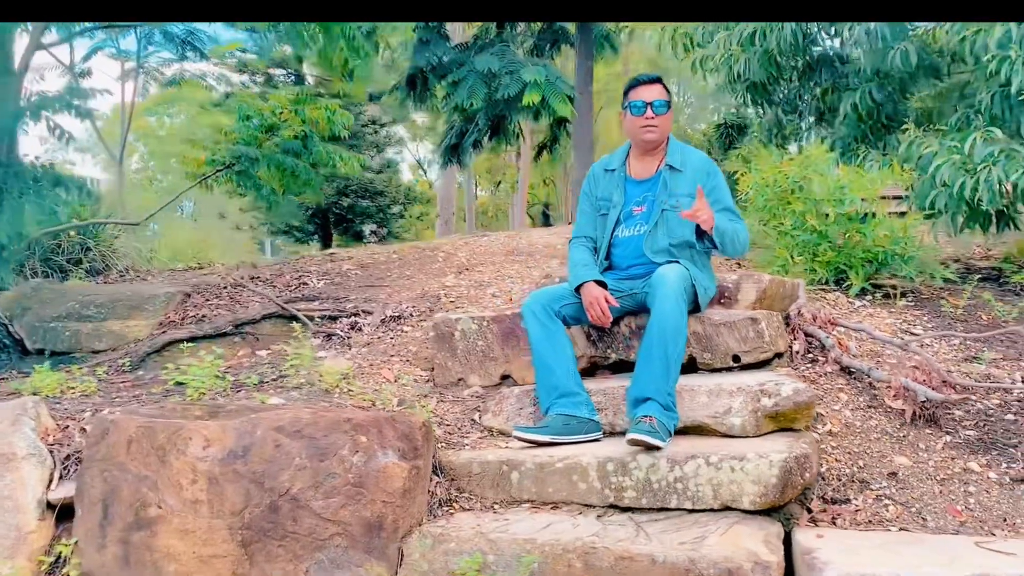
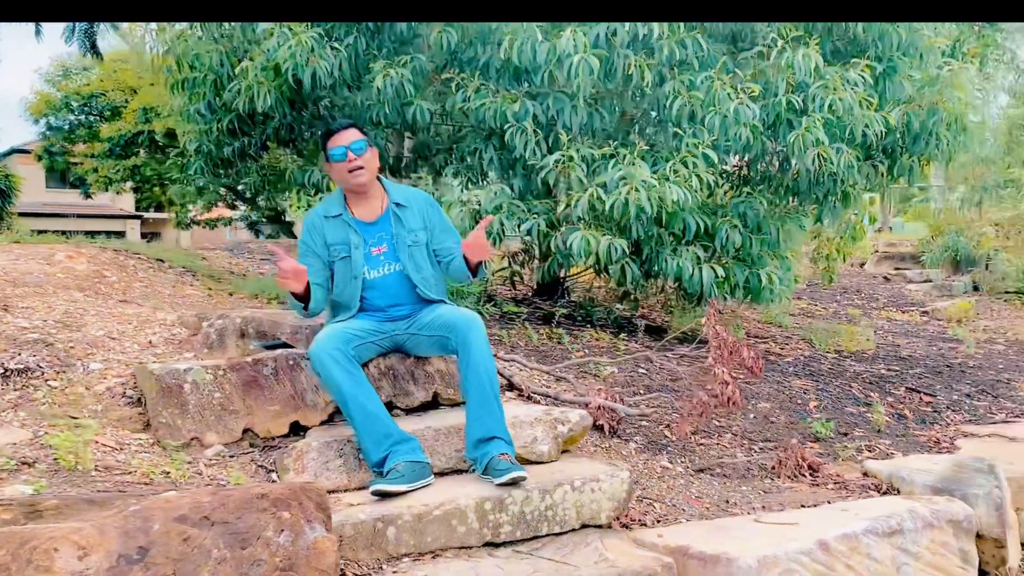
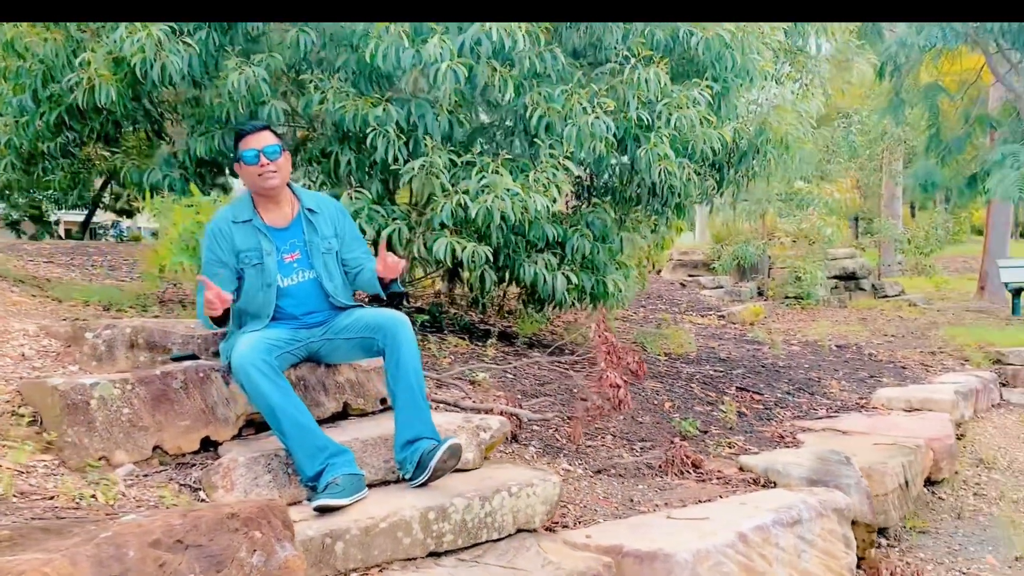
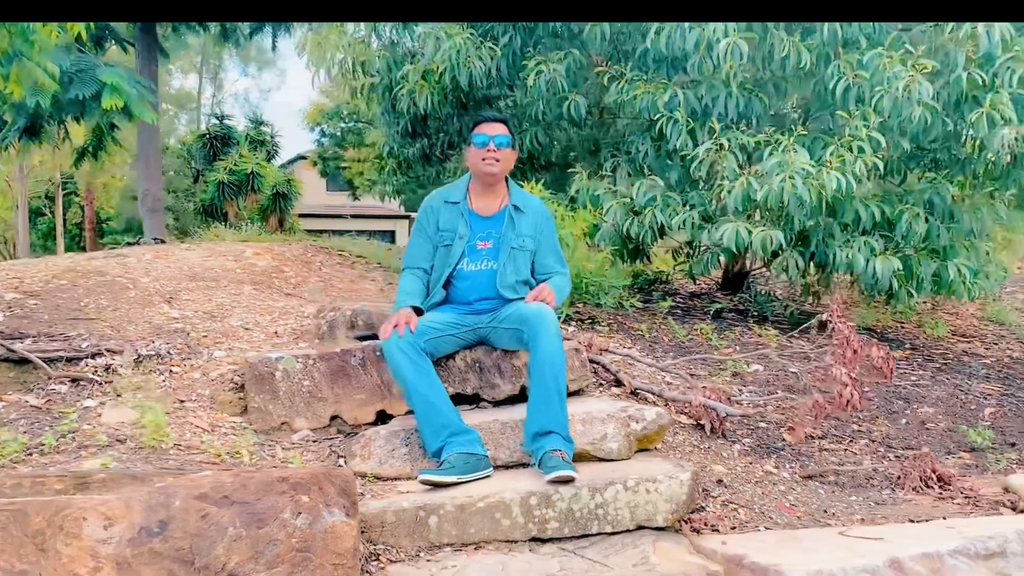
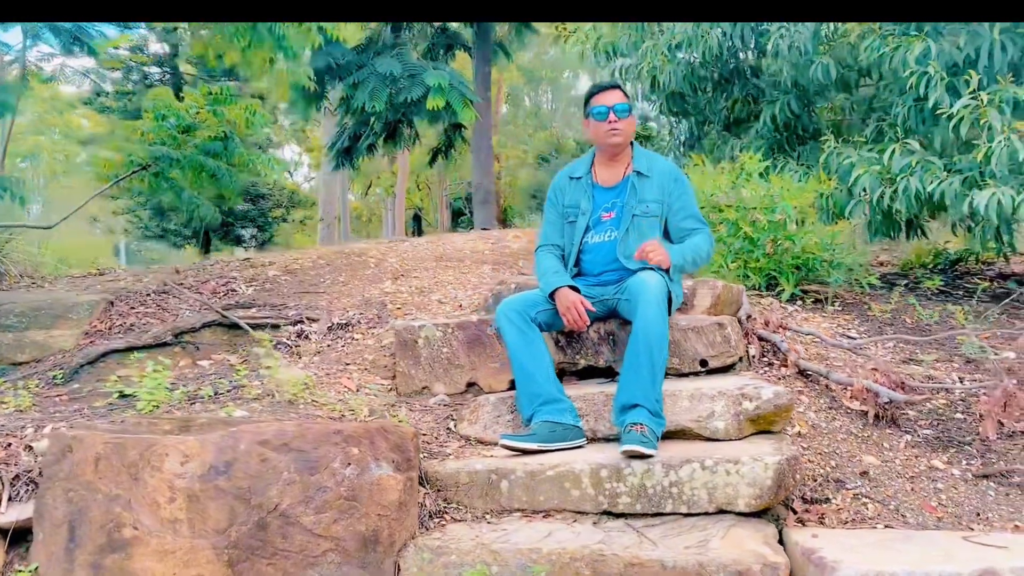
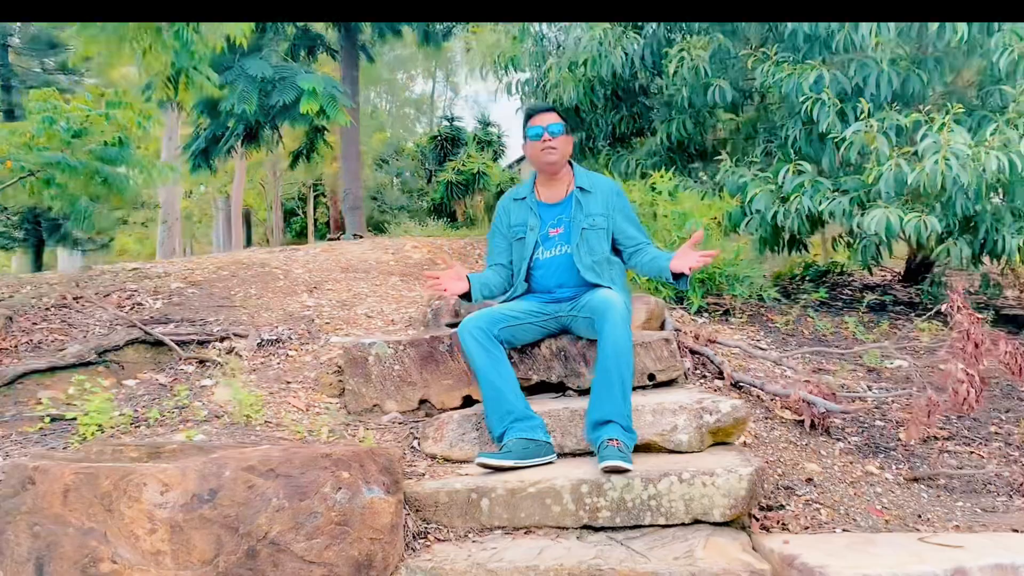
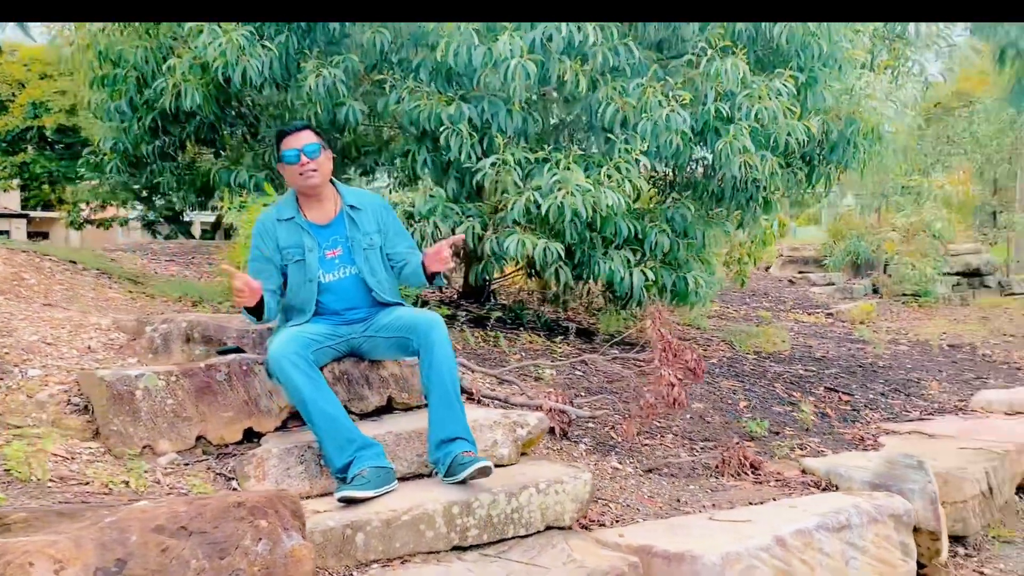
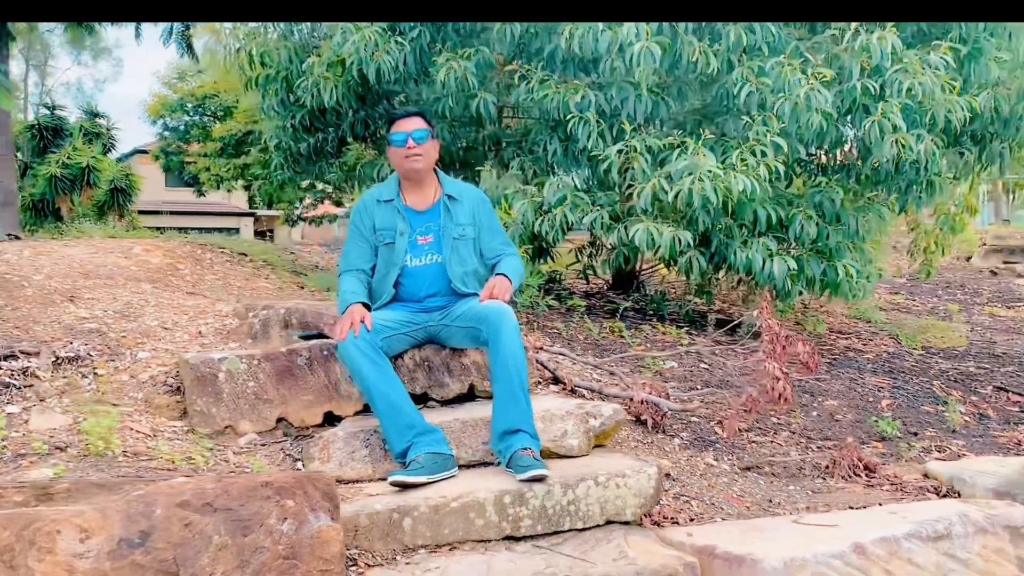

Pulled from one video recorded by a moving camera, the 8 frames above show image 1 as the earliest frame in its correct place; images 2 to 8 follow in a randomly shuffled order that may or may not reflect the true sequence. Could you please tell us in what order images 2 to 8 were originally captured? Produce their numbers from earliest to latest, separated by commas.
5, 6, 4, 8, 2, 7, 3
